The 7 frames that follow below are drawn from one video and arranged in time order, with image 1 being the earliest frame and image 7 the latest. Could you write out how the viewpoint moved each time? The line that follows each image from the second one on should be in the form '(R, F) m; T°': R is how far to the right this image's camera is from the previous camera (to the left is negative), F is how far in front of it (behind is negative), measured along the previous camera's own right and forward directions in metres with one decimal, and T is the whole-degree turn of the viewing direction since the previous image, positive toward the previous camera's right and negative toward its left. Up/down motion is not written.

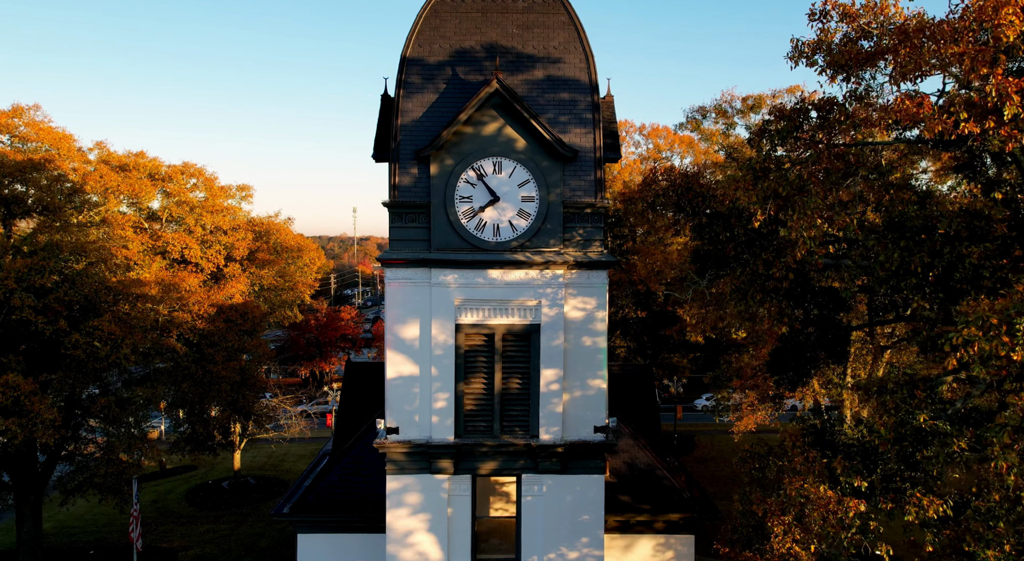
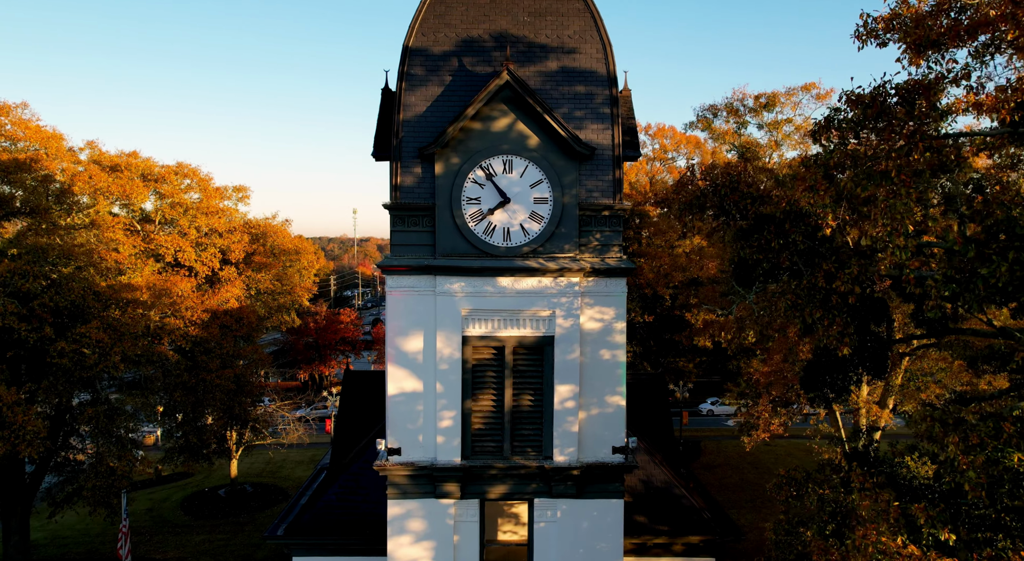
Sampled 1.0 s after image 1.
(-0.2, +1.3) m; 0°
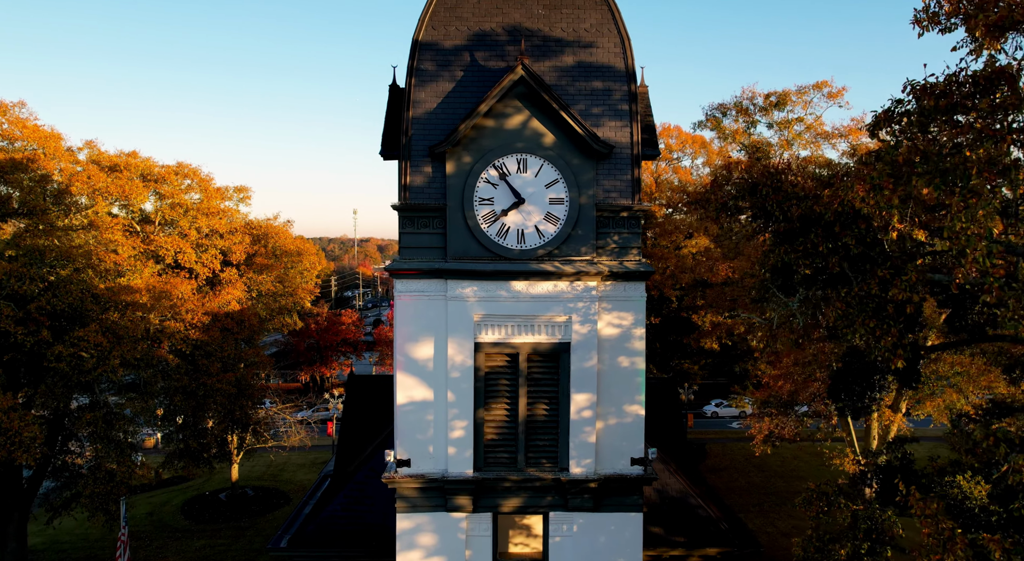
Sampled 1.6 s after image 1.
(-0.3, +0.6) m; 0°
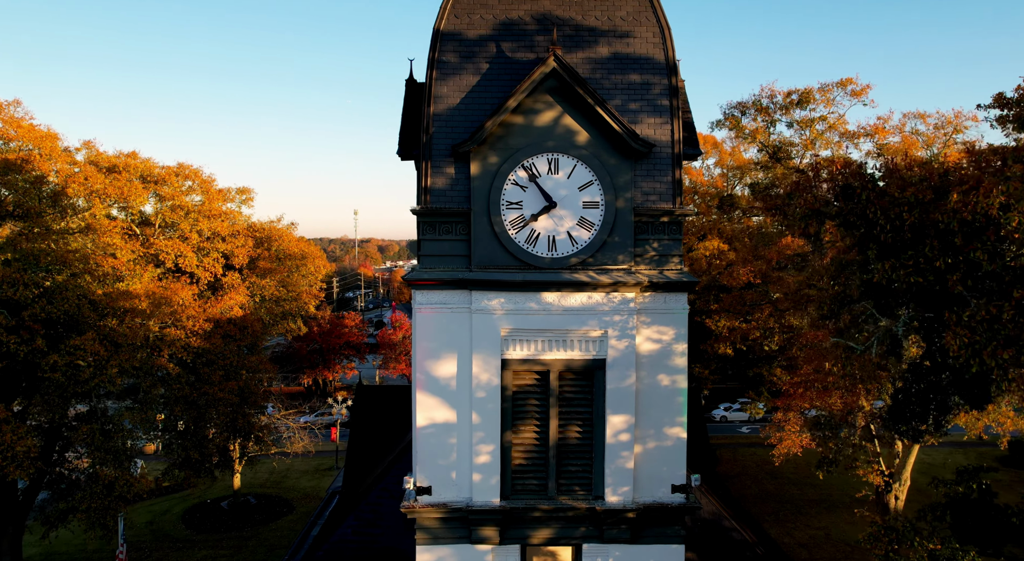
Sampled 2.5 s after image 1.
(-0.5, +1.2) m; 0°
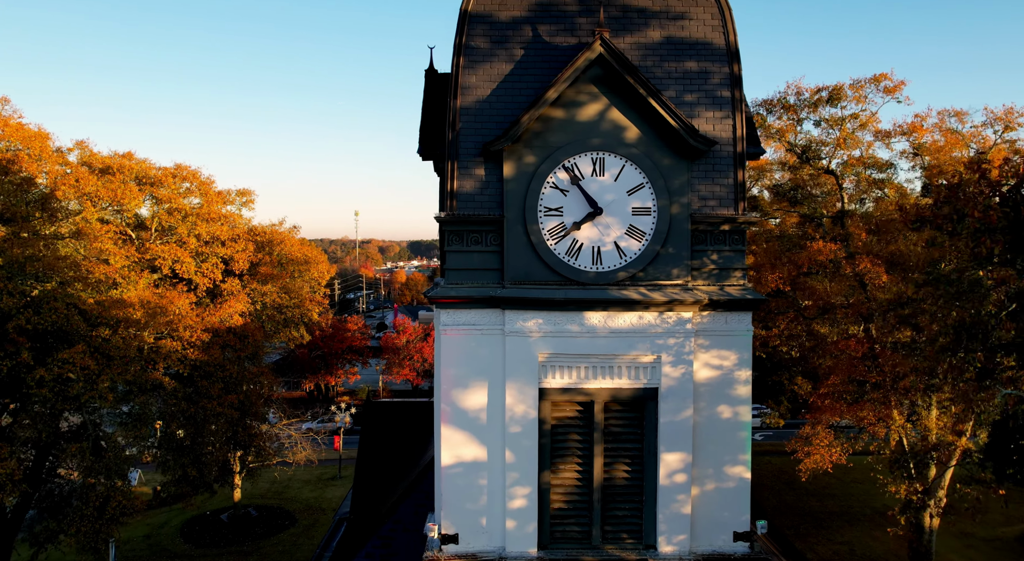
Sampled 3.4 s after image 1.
(-0.5, +1.7) m; 0°
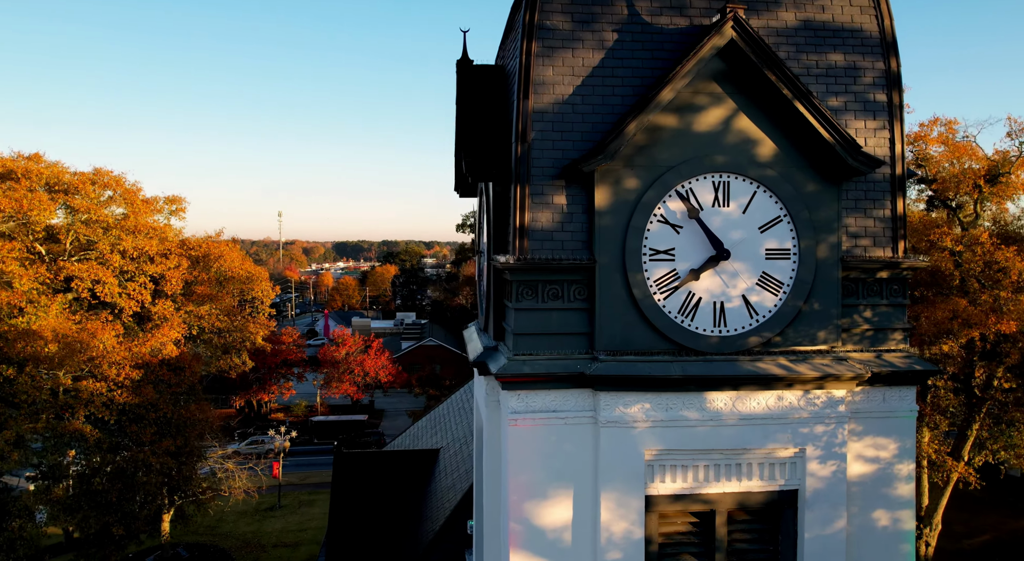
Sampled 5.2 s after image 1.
(-1.7, +3.3) m; +5°
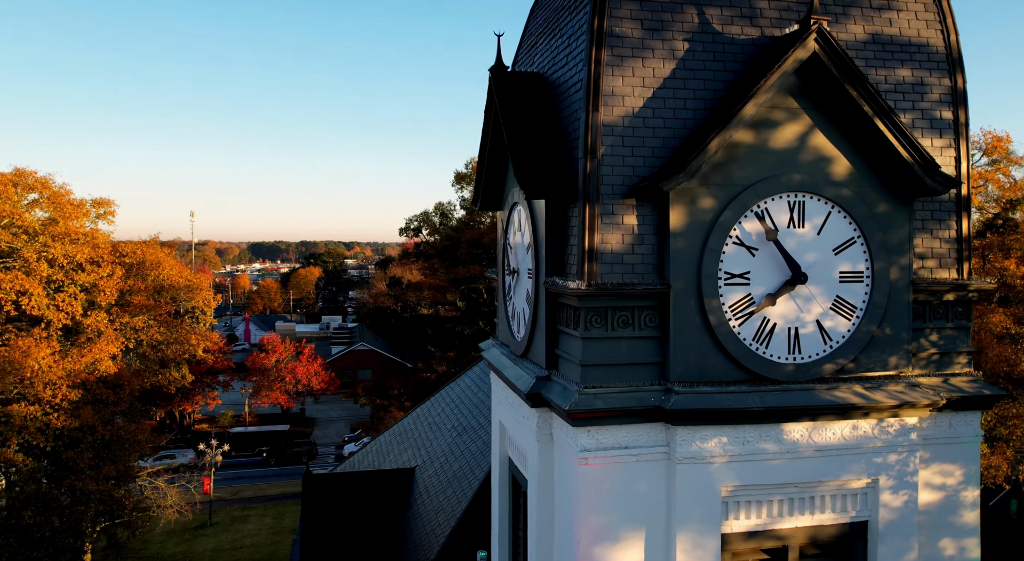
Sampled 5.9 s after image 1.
(-1.4, +0.7) m; +6°
